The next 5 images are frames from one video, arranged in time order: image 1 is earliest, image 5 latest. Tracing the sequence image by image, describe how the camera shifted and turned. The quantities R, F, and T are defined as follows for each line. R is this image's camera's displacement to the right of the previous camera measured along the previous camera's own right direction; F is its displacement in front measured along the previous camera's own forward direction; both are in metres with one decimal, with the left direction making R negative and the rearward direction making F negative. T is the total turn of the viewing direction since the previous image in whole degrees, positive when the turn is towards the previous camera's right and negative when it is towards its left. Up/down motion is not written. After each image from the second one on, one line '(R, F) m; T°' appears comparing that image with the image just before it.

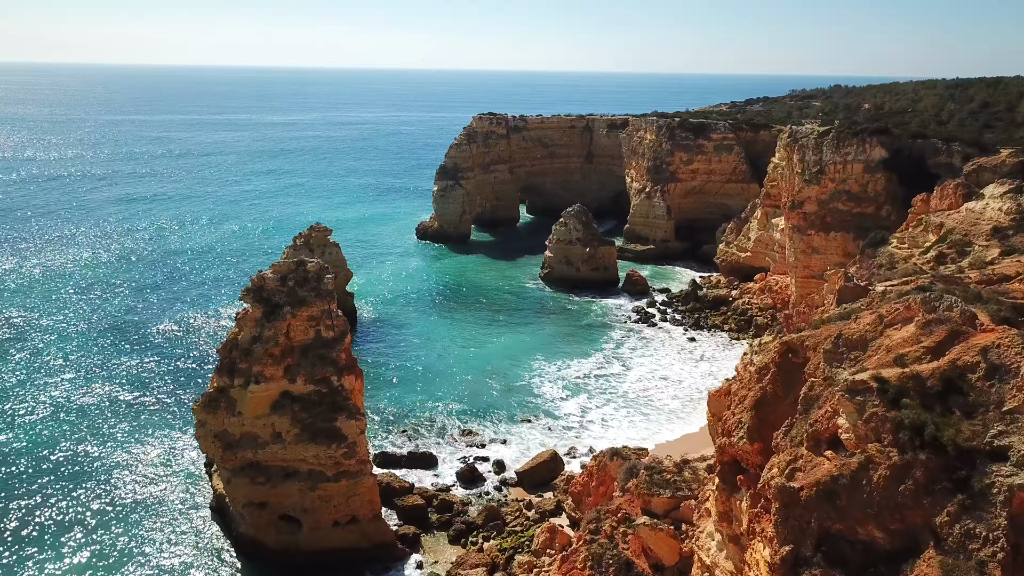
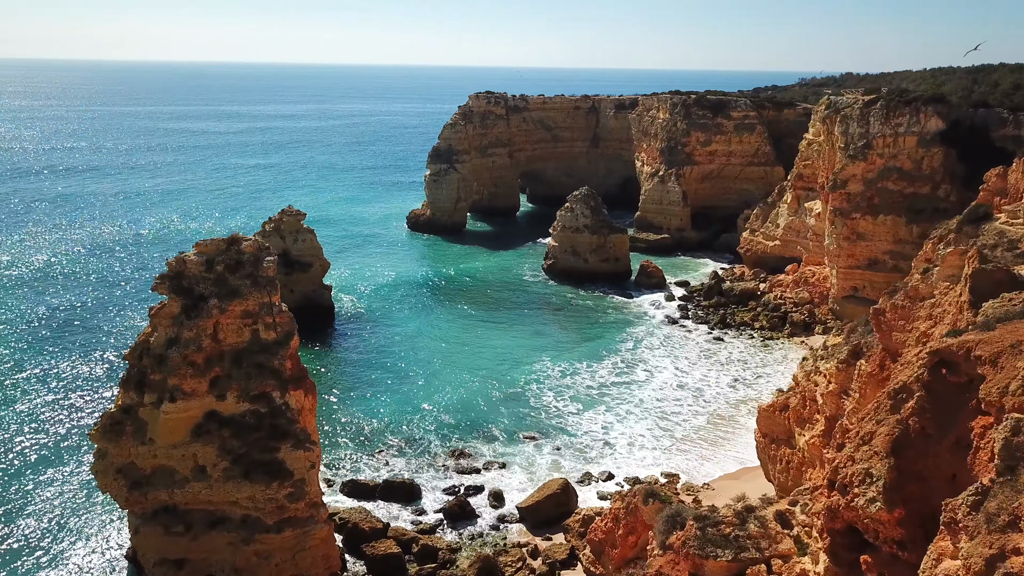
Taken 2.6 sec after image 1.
(0.0, +4.7) m; 0°
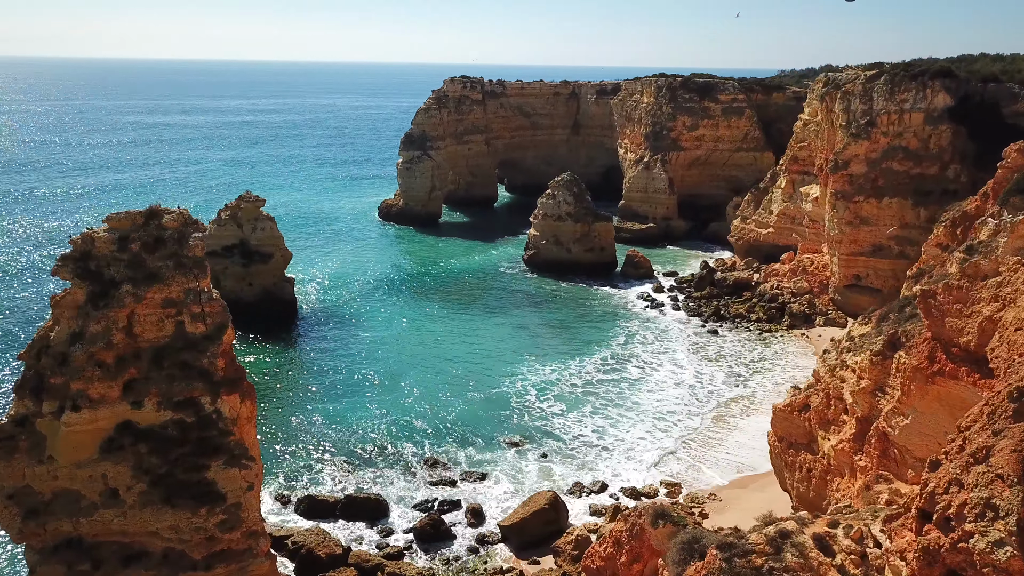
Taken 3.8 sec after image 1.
(0.0, +2.5) m; +2°
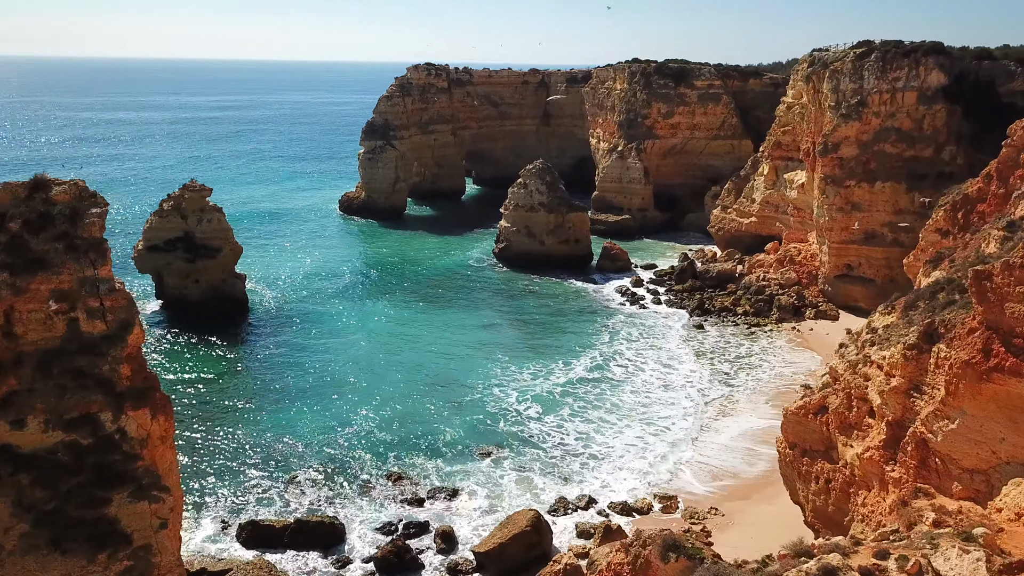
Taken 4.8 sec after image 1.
(-0.1, +2.2) m; +2°
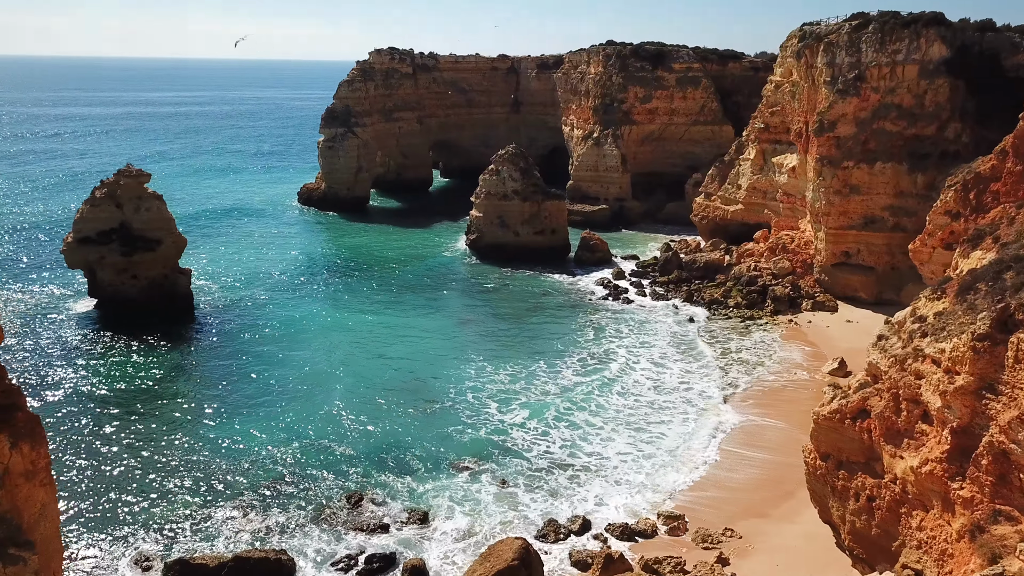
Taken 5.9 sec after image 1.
(-0.2, +2.4) m; +2°
